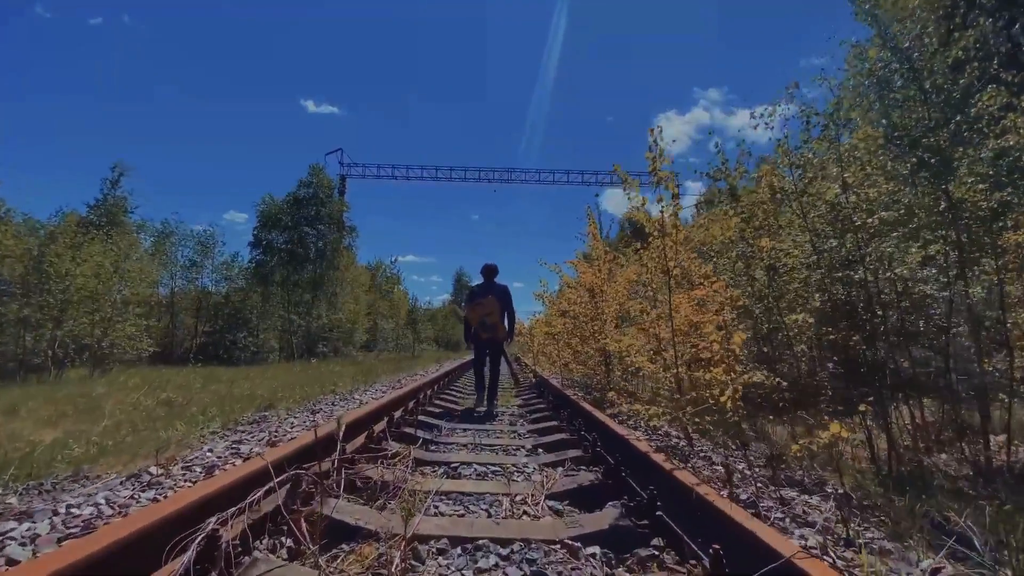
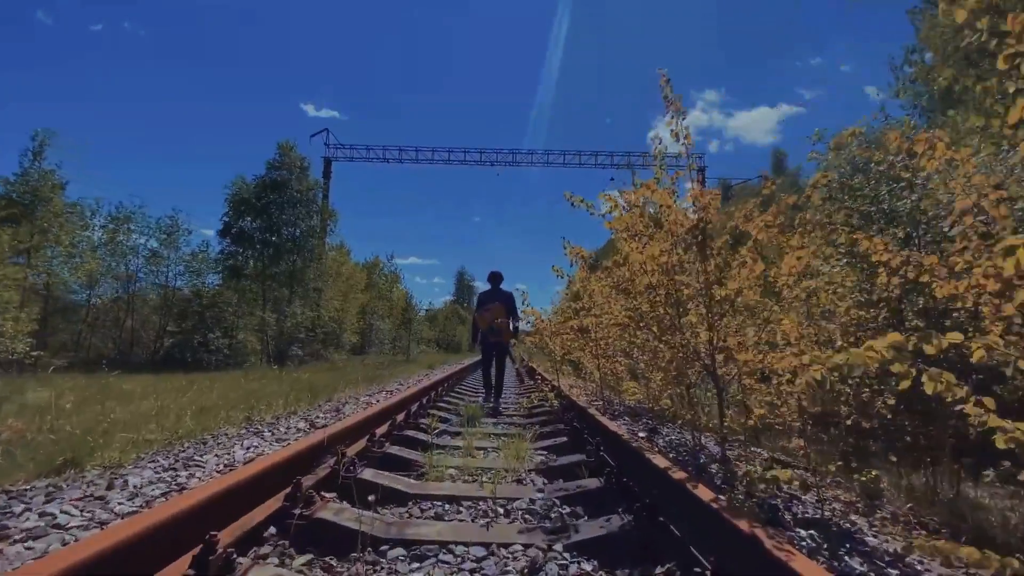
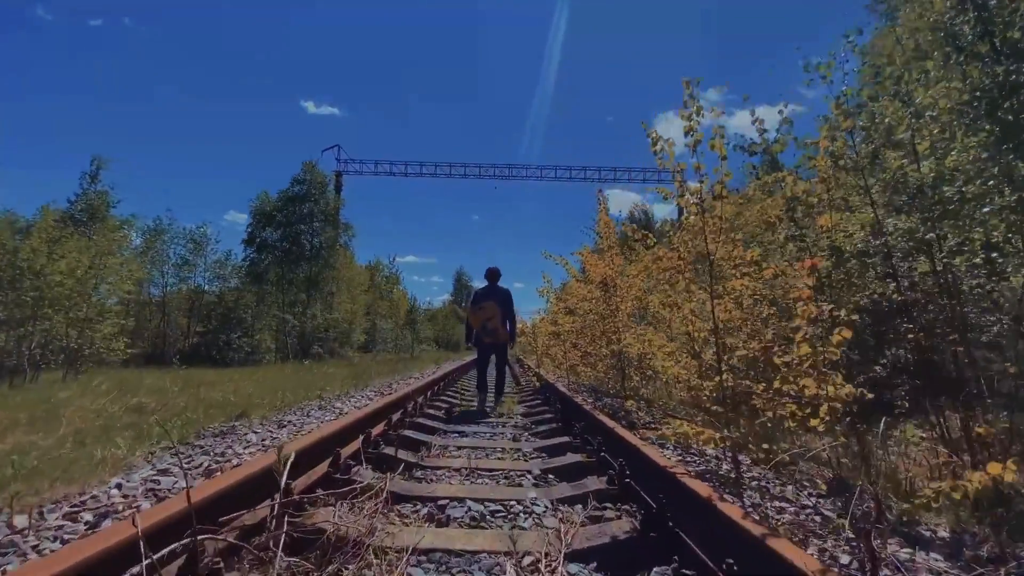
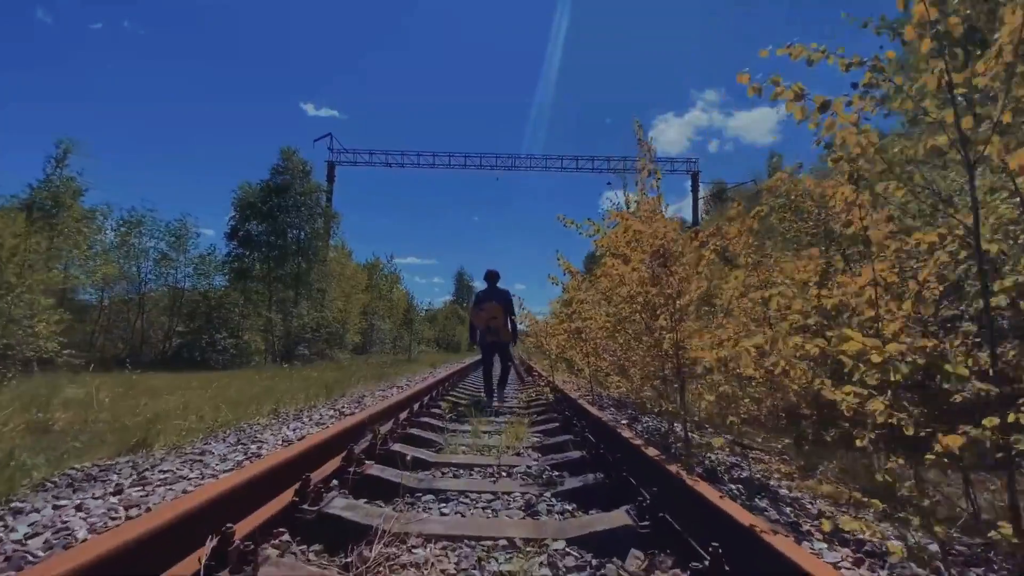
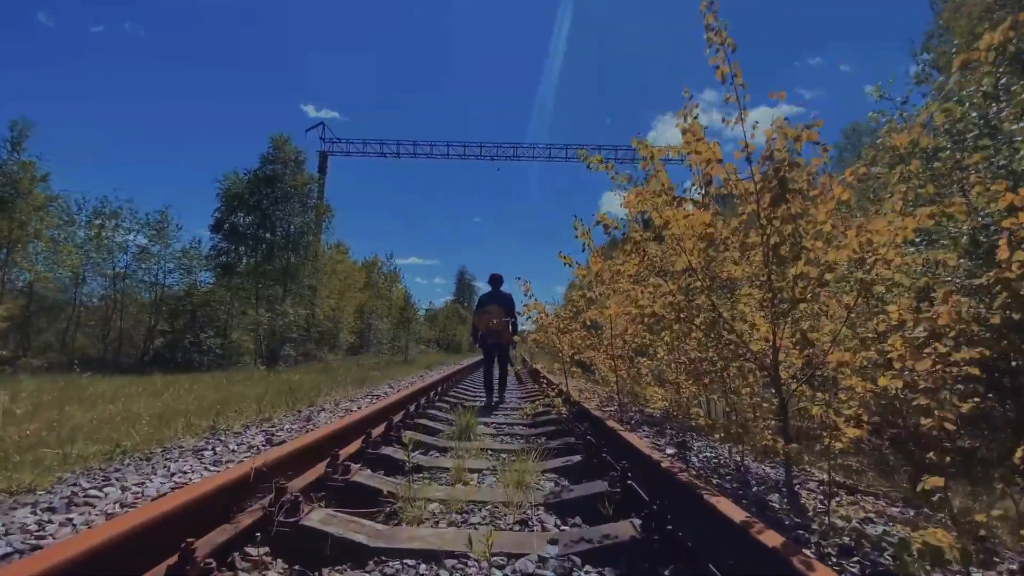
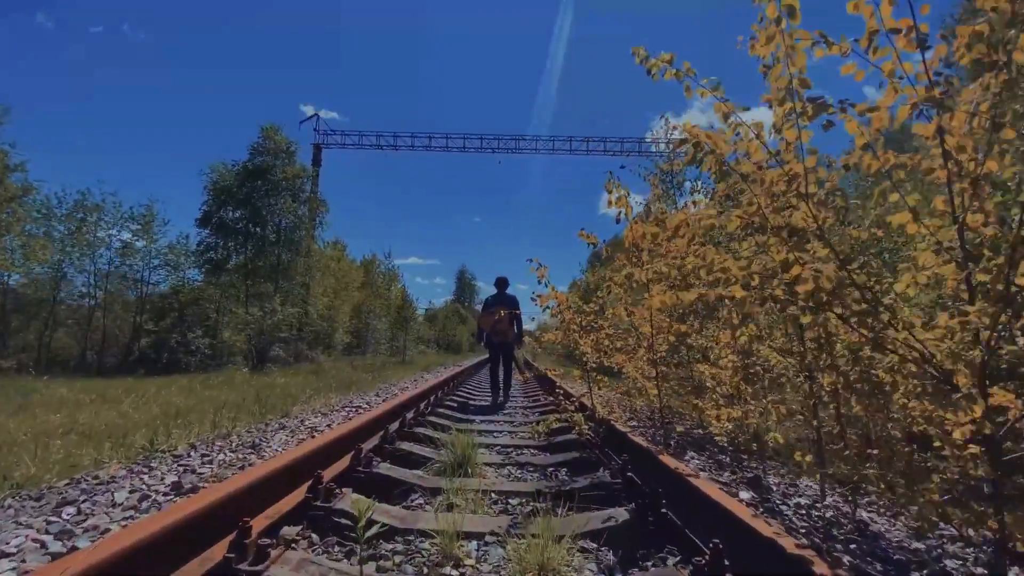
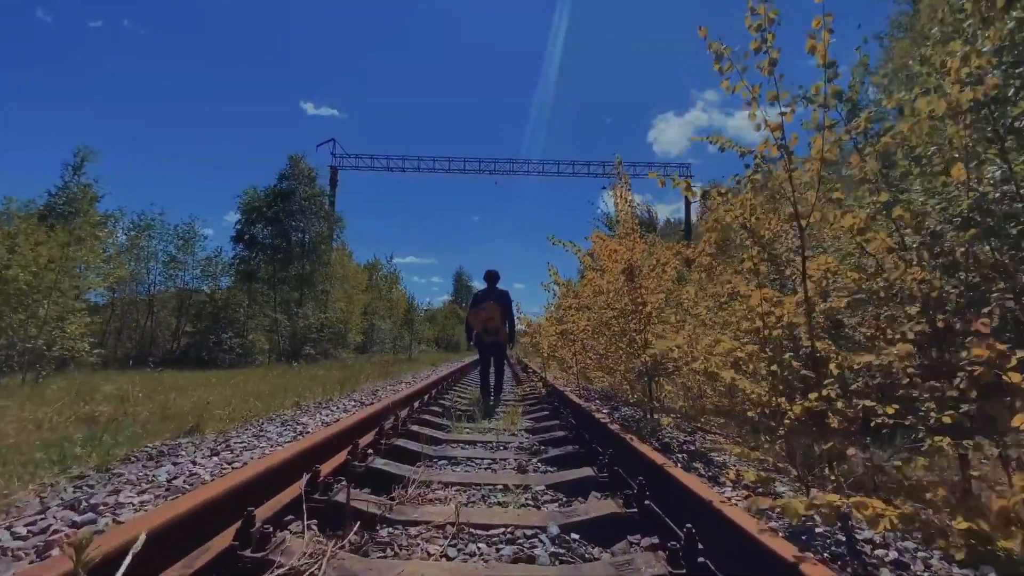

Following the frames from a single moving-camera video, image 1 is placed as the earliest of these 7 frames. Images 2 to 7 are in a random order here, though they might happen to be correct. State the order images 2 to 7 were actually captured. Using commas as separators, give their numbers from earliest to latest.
3, 7, 4, 2, 5, 6
